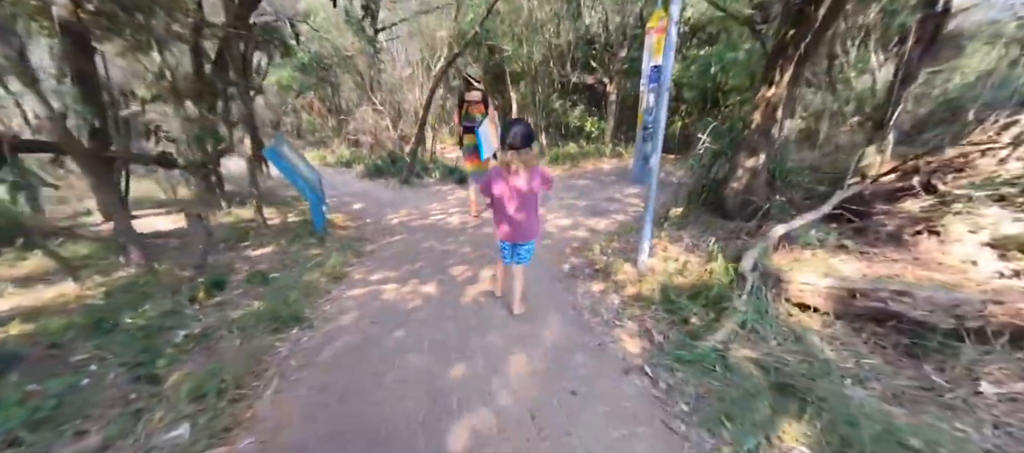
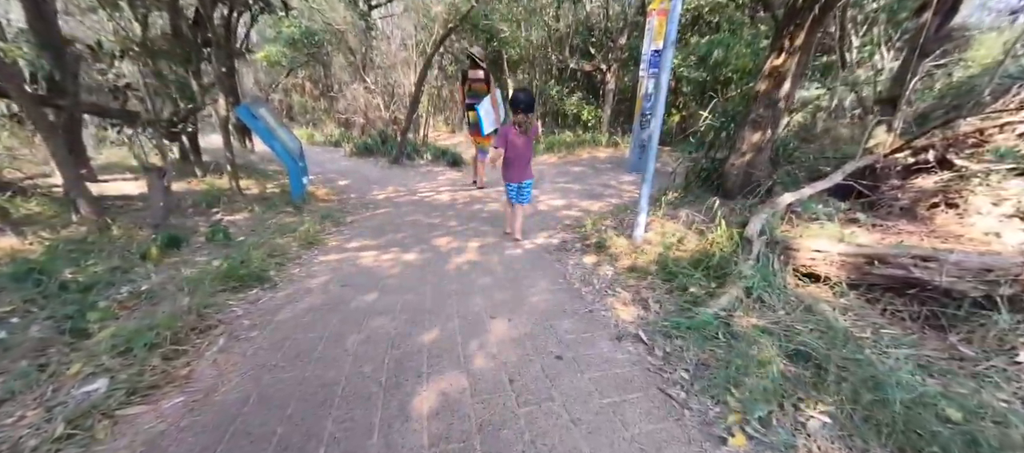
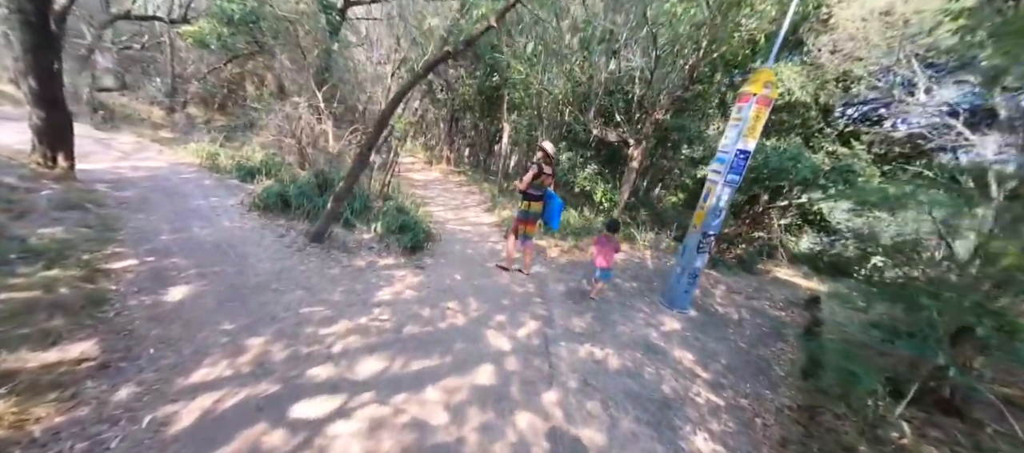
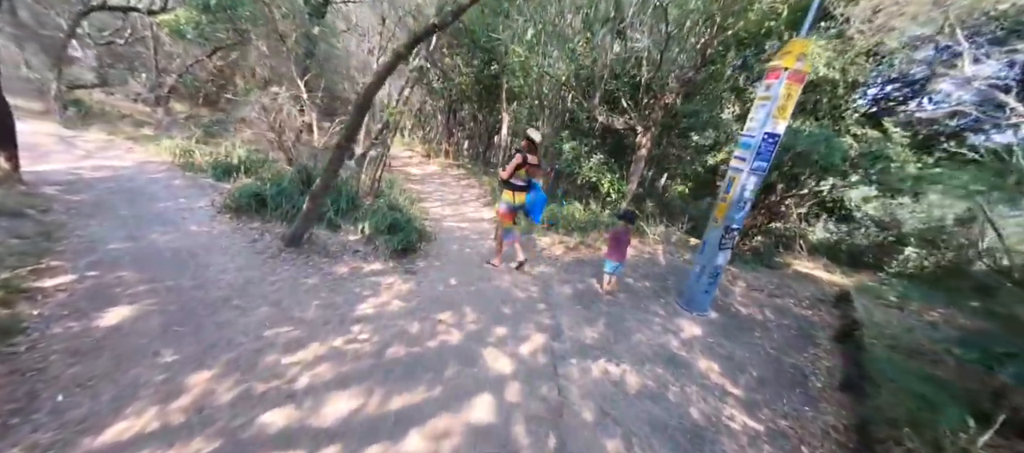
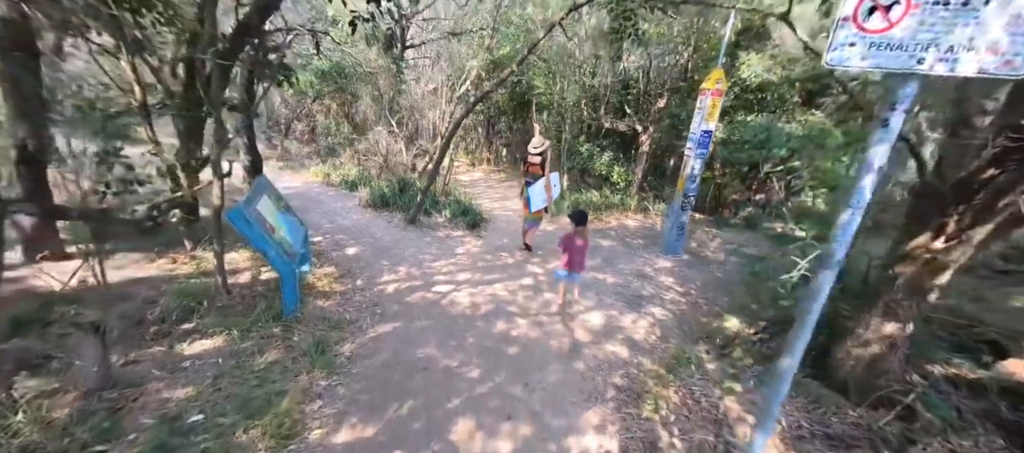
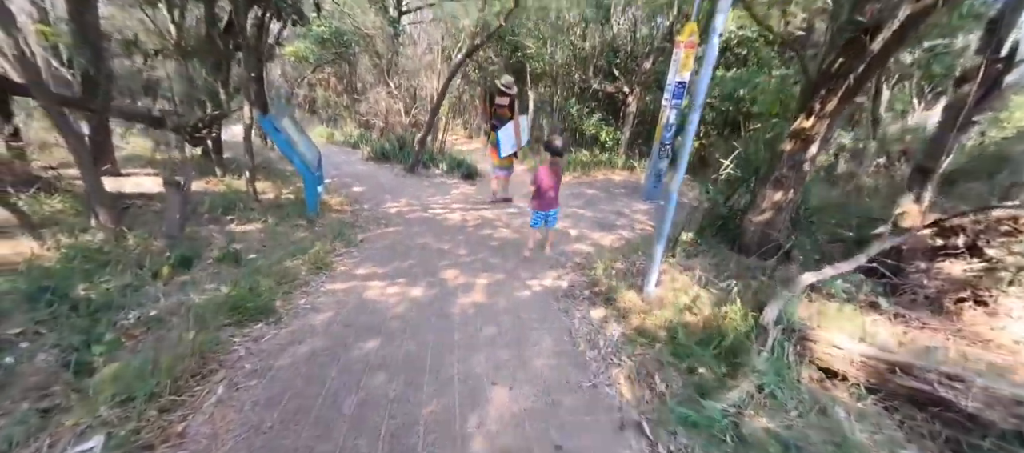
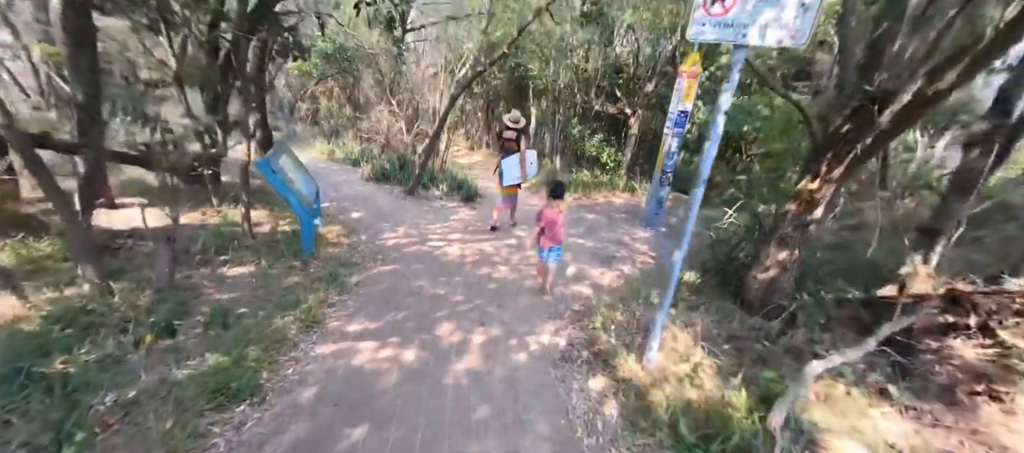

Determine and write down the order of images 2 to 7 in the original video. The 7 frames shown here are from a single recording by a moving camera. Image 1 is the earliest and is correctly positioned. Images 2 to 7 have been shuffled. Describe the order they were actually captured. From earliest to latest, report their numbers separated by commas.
2, 6, 7, 5, 3, 4
